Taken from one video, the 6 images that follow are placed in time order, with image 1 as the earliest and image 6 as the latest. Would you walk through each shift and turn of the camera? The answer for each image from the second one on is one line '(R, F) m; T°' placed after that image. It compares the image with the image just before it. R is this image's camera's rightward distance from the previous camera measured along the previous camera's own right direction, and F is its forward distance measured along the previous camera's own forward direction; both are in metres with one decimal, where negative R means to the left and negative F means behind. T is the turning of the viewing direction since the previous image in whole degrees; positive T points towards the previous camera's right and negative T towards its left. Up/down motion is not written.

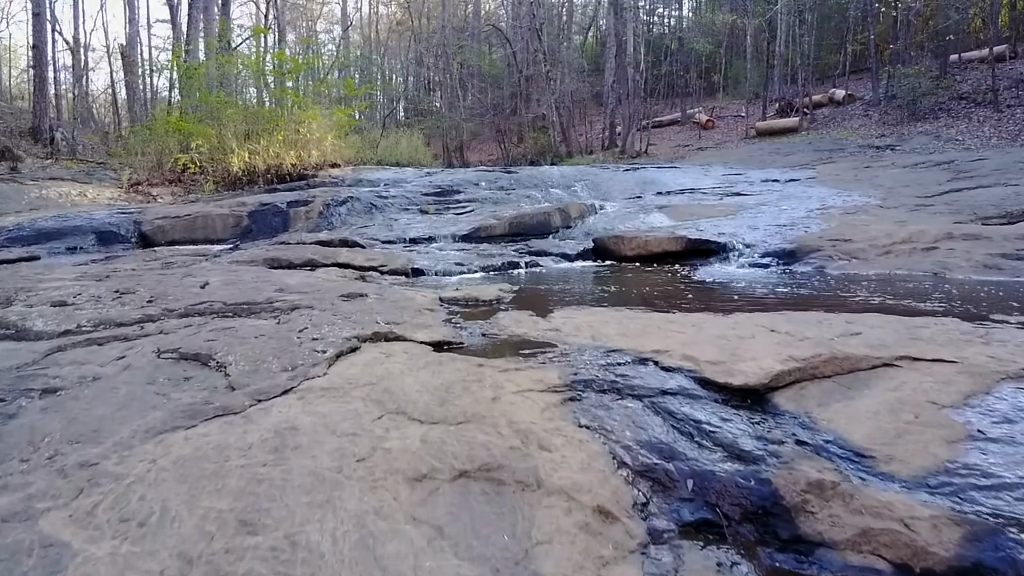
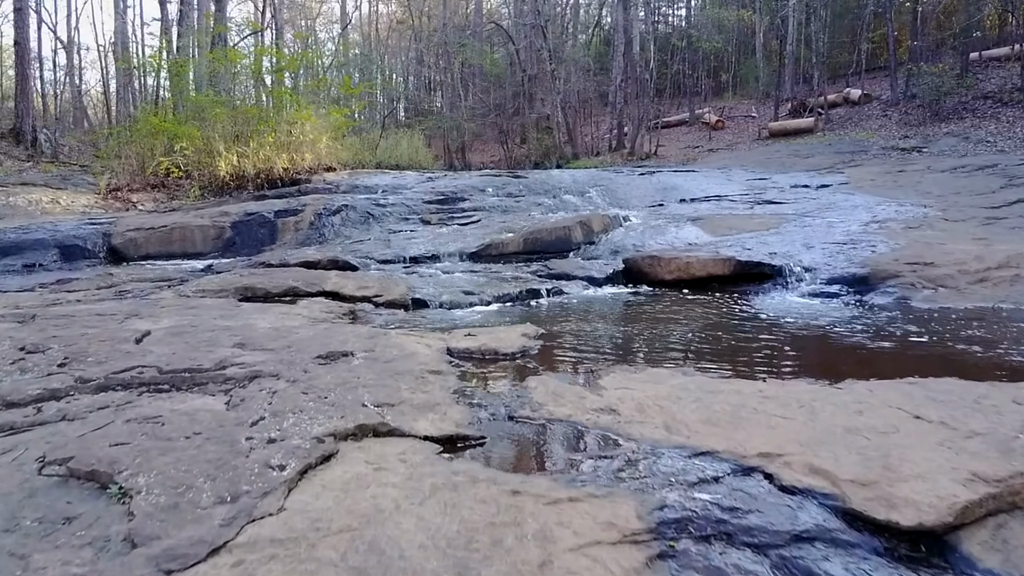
(-0.1, +1.0) m; 0°
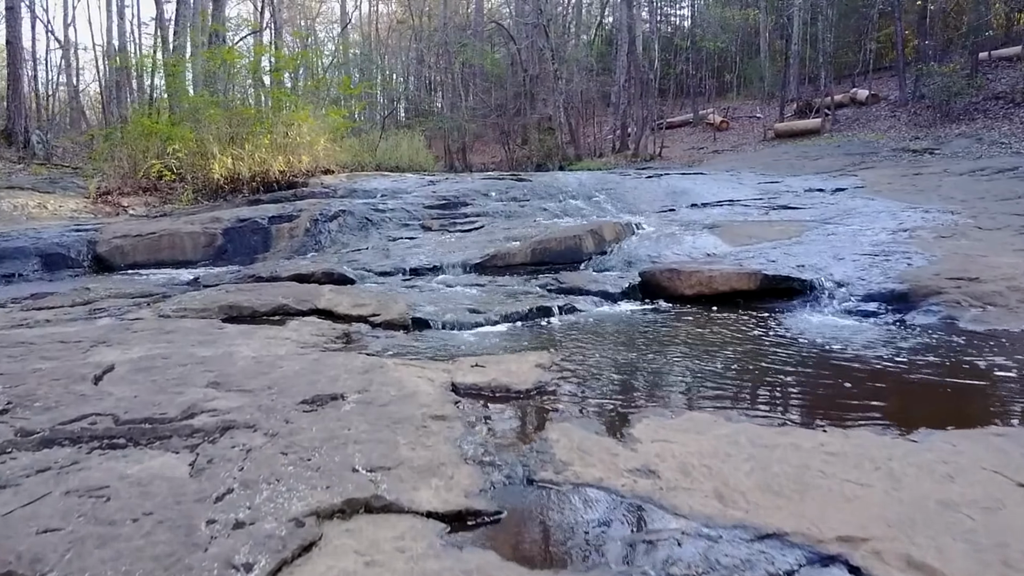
(-0.1, +0.4) m; 0°
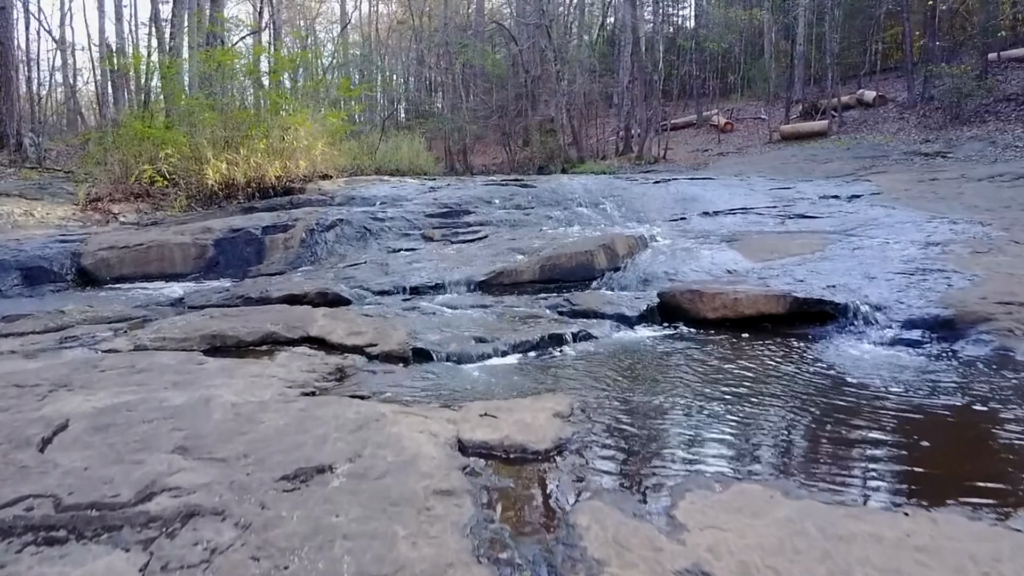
(-0.1, +0.4) m; 0°
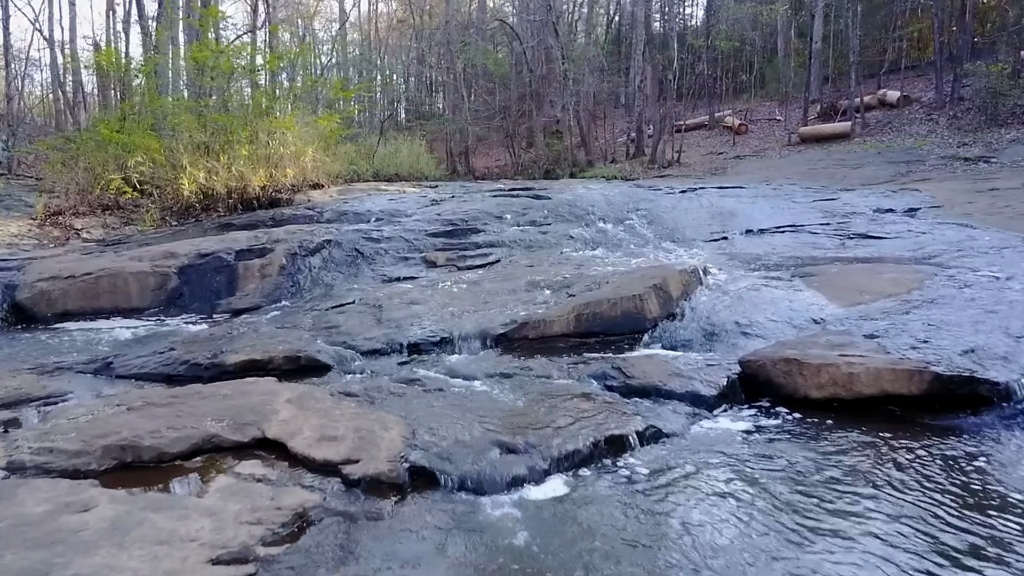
(-0.2, +1.3) m; 0°
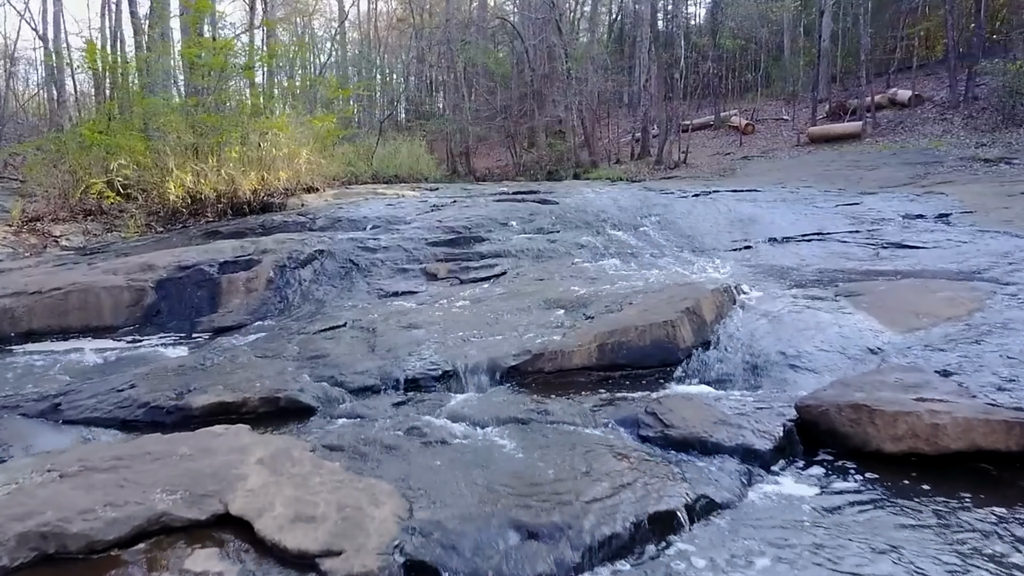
(-0.1, +0.6) m; 0°
